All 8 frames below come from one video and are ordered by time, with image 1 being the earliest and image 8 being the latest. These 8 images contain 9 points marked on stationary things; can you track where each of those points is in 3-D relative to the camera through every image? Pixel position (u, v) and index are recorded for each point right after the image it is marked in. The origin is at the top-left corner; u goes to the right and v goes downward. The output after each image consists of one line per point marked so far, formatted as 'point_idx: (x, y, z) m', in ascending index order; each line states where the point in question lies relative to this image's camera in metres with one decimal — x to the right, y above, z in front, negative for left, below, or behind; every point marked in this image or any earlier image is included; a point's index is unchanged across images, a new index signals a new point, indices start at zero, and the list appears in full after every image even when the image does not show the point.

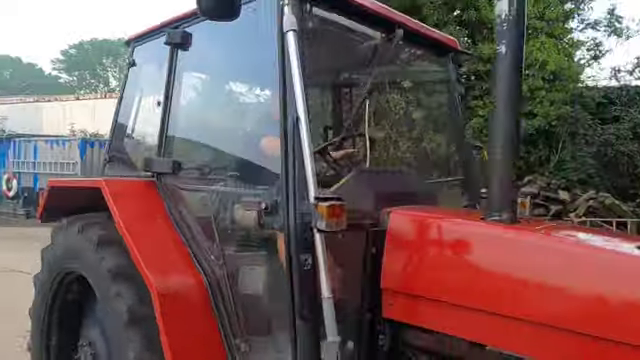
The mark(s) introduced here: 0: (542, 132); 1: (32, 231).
0: (+4.1, +0.9, +8.8) m
1: (-8.9, -1.6, +14.8) m
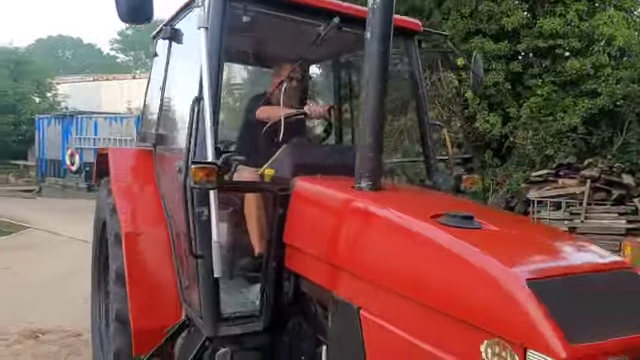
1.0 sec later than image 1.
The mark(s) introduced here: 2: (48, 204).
0: (+5.0, +1.2, +8.3) m
1: (-7.3, -0.8, +15.7) m
2: (-8.9, -0.8, +15.5) m
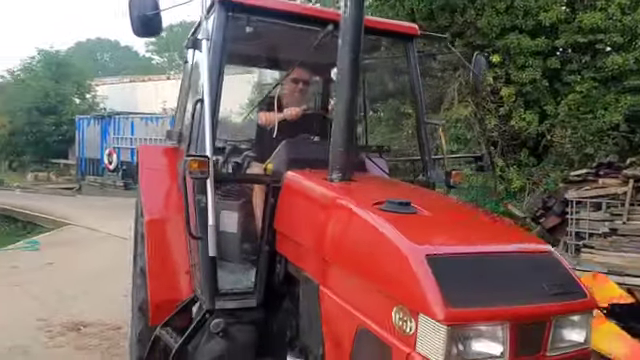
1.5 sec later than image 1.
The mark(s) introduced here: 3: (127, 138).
0: (+5.6, +1.2, +7.9) m
1: (-6.3, -0.7, +16.1) m
2: (-7.8, -0.7, +16.1) m
3: (-7.2, +1.6, +18.0) m
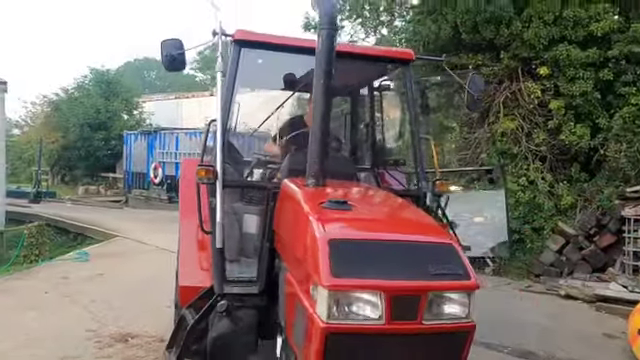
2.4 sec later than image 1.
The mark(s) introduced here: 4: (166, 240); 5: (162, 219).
0: (+6.3, +0.9, +7.4) m
1: (-4.9, -1.2, +16.5) m
2: (-6.4, -1.2, +16.5) m
3: (-5.6, +1.1, +18.5) m
4: (-4.2, -1.6, +13.3) m
5: (-5.1, -1.2, +15.9) m
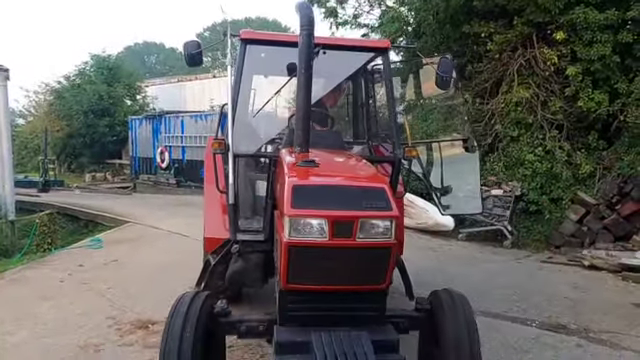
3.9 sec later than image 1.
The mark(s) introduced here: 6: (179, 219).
0: (+6.6, +1.5, +7.0) m
1: (-4.4, -0.6, +16.2) m
2: (-6.0, -0.7, +16.3) m
3: (-5.2, +1.7, +18.2) m
4: (-3.7, -1.1, +13.1) m
5: (-4.7, -0.7, +15.7) m
6: (-3.9, -1.1, +13.5) m
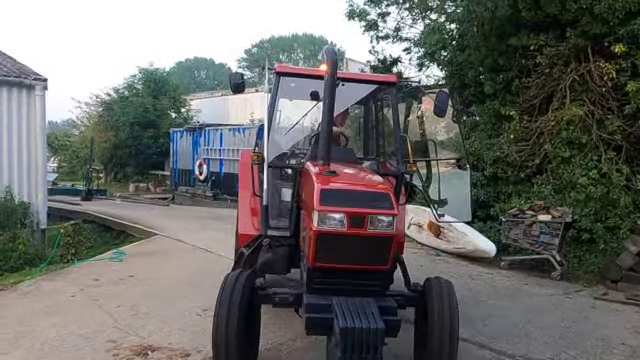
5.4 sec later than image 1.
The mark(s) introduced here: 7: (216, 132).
0: (+6.8, +1.1, +5.7) m
1: (-3.4, -1.1, +15.8) m
2: (-4.9, -1.1, +16.0) m
3: (-4.0, +1.2, +17.9) m
4: (-3.0, -1.5, +12.5) m
5: (-3.7, -1.1, +15.2) m
6: (-3.1, -1.5, +13.0) m
7: (-4.0, +1.8, +17.8) m
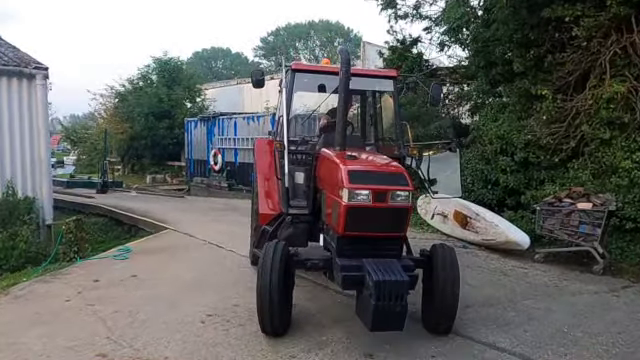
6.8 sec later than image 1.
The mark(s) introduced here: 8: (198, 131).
0: (+6.8, +1.3, +4.3) m
1: (-2.9, -0.8, +14.9) m
2: (-4.4, -0.8, +15.2) m
3: (-3.4, +1.5, +16.9) m
4: (-2.6, -1.3, +11.6) m
5: (-3.2, -0.9, +14.4) m
6: (-2.7, -1.3, +12.1) m
7: (-3.4, +2.2, +16.9) m
8: (-5.1, +2.0, +19.2) m
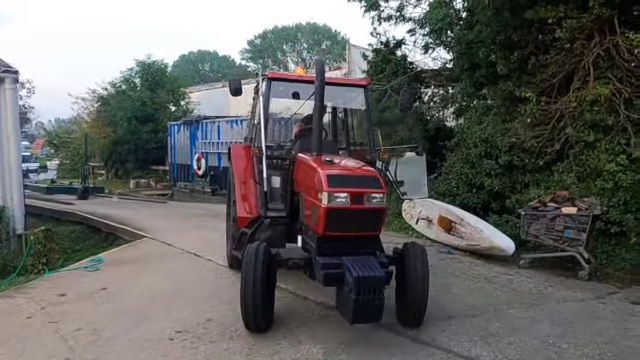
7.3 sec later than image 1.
0: (+6.5, +1.2, +4.1) m
1: (-3.4, -0.9, +14.4) m
2: (-5.0, -1.0, +14.7) m
3: (-4.0, +1.3, +16.5) m
4: (-3.1, -1.4, +11.2) m
5: (-3.7, -1.0, +13.9) m
6: (-3.2, -1.4, +11.6) m
7: (-4.0, +2.0, +16.4) m
8: (-5.8, +1.7, +18.7) m
